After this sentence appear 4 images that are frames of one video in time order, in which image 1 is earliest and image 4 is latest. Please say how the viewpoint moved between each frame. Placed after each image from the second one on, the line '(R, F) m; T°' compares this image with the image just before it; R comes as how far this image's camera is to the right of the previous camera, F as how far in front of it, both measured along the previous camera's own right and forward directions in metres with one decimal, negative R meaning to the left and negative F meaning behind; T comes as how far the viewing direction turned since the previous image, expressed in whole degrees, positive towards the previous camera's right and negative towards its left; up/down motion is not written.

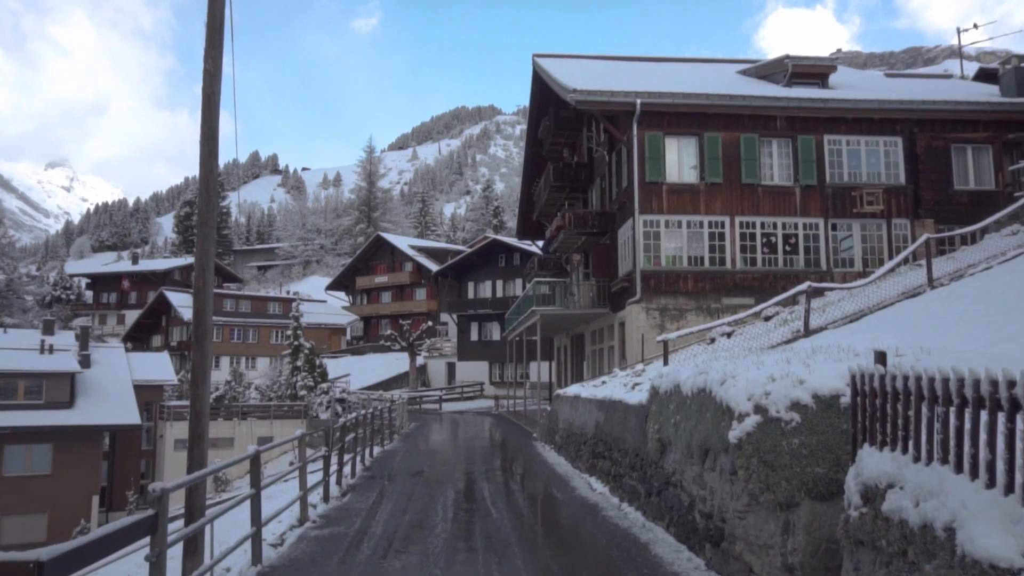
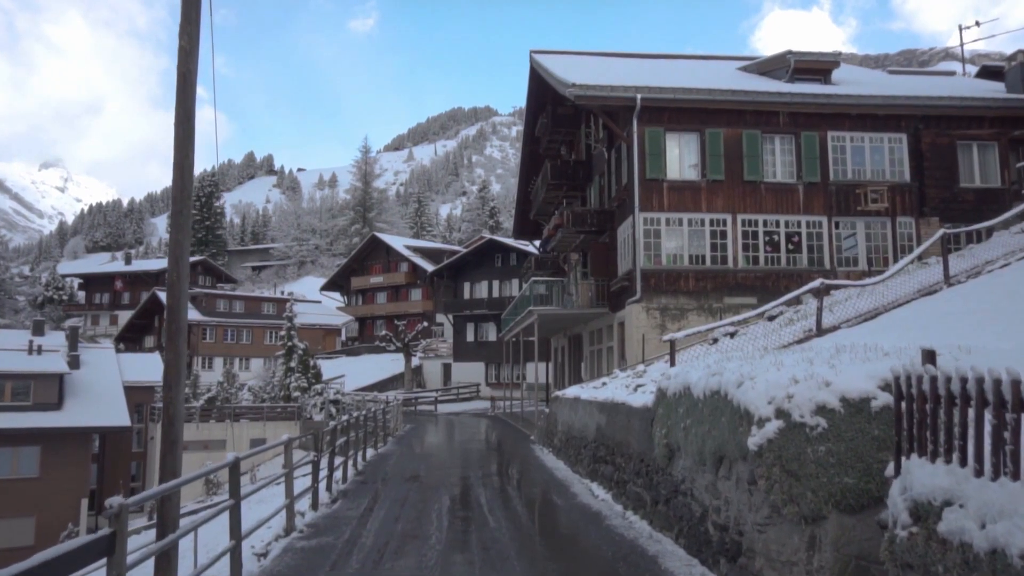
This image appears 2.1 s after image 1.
(0.0, +0.6) m; 0°
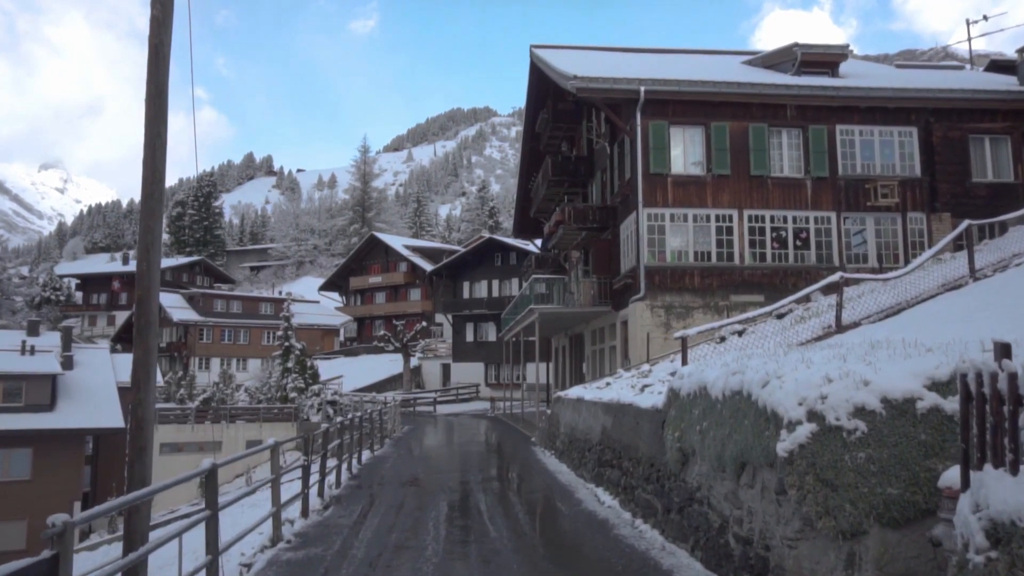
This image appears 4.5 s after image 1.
(0.0, +0.7) m; 0°
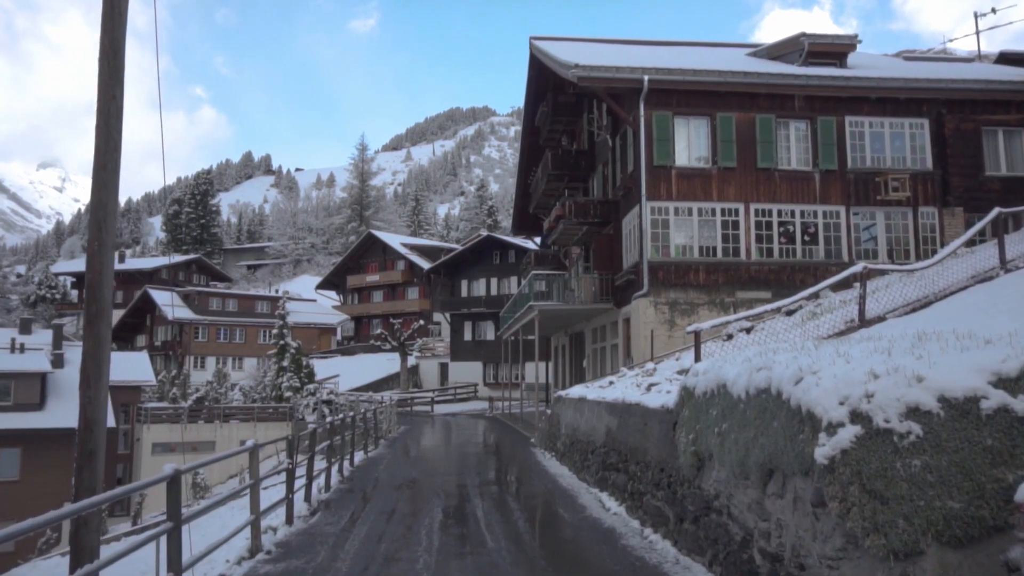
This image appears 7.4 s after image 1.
(0.0, +0.8) m; 0°
